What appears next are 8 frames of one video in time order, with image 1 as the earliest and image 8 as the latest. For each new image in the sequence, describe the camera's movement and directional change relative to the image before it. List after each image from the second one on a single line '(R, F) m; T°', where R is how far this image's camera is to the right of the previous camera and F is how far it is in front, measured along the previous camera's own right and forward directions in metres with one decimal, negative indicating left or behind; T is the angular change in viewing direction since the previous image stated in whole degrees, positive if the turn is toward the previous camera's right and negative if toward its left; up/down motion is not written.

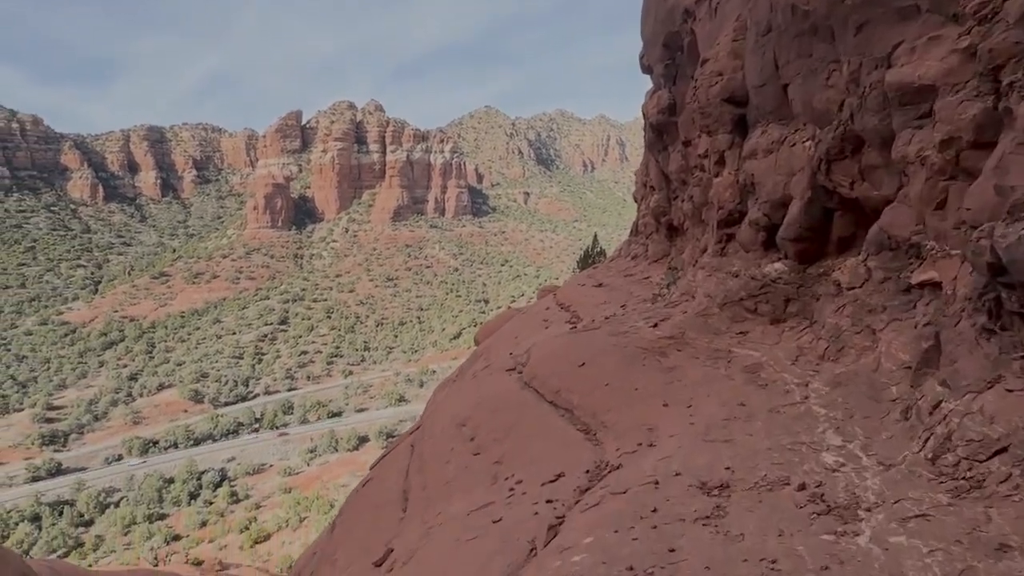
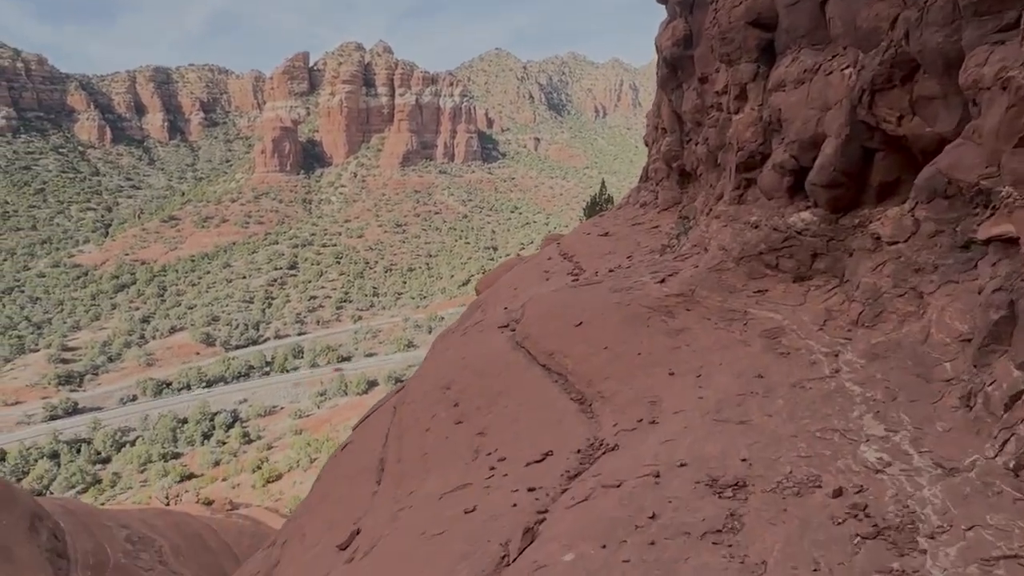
(+0.2, +0.9) m; -1°
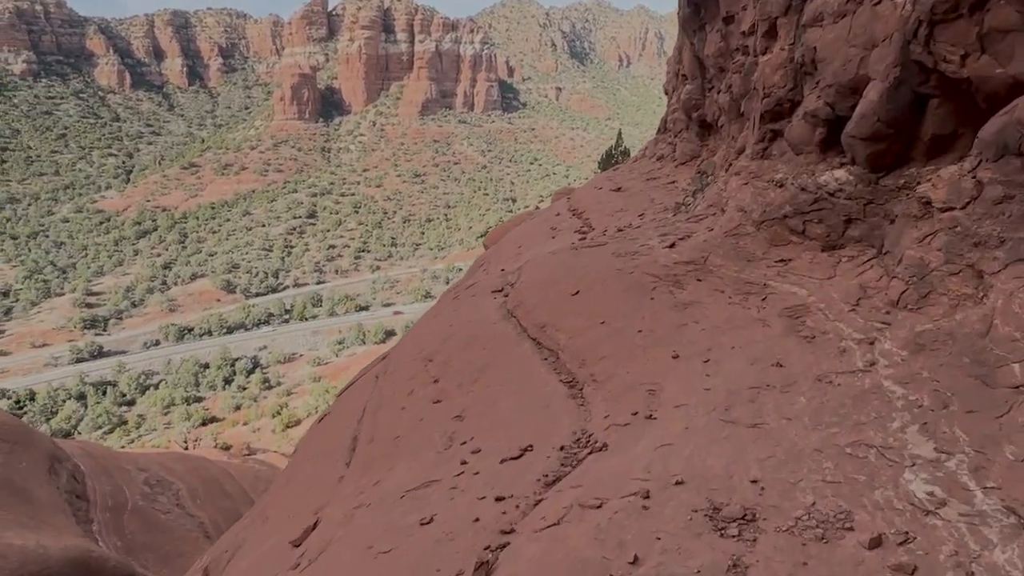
(+0.3, +0.9) m; -1°
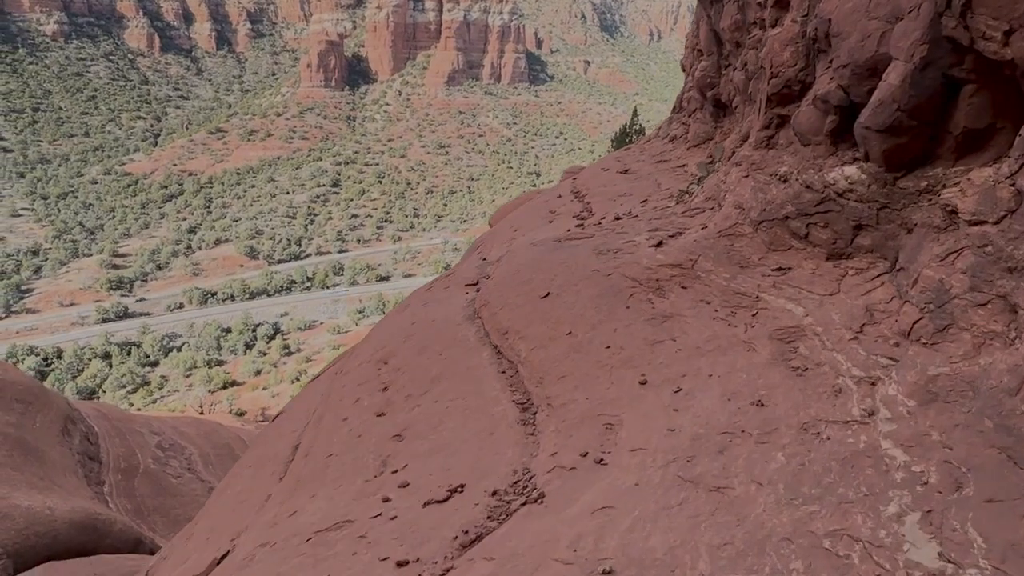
(+0.5, +0.8) m; -2°
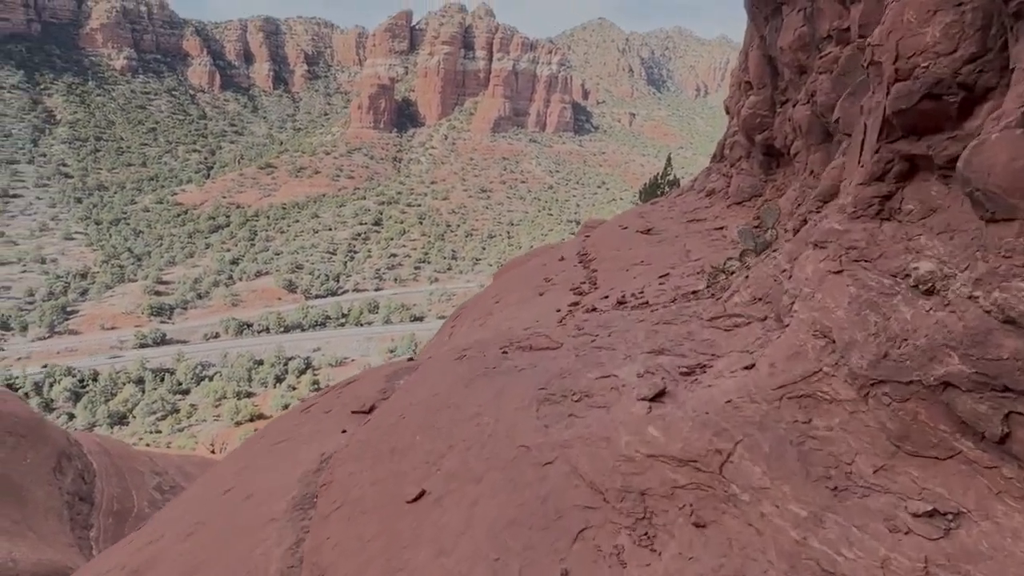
(+0.8, +3.1) m; -3°
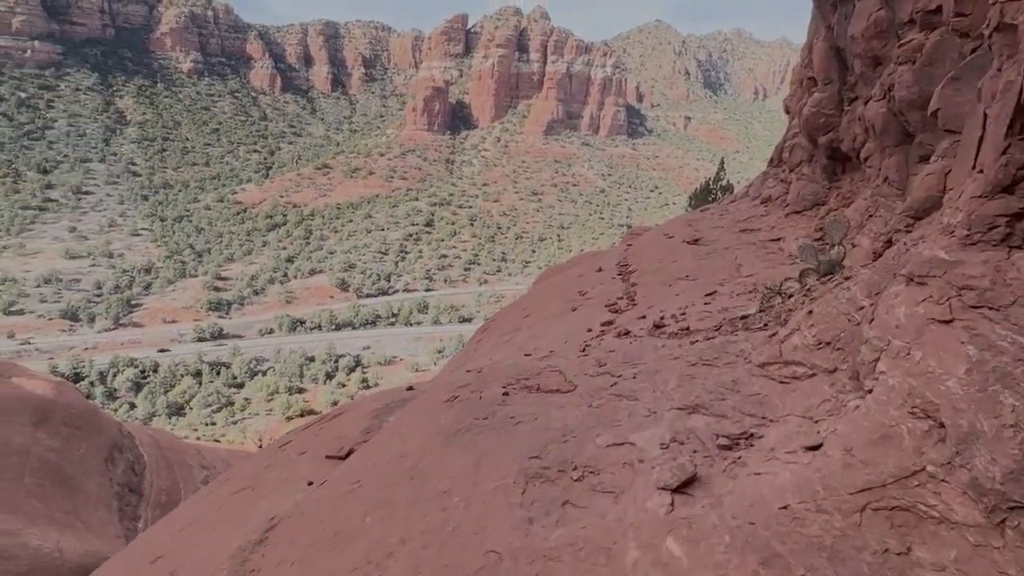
(+0.2, +0.8) m; -4°
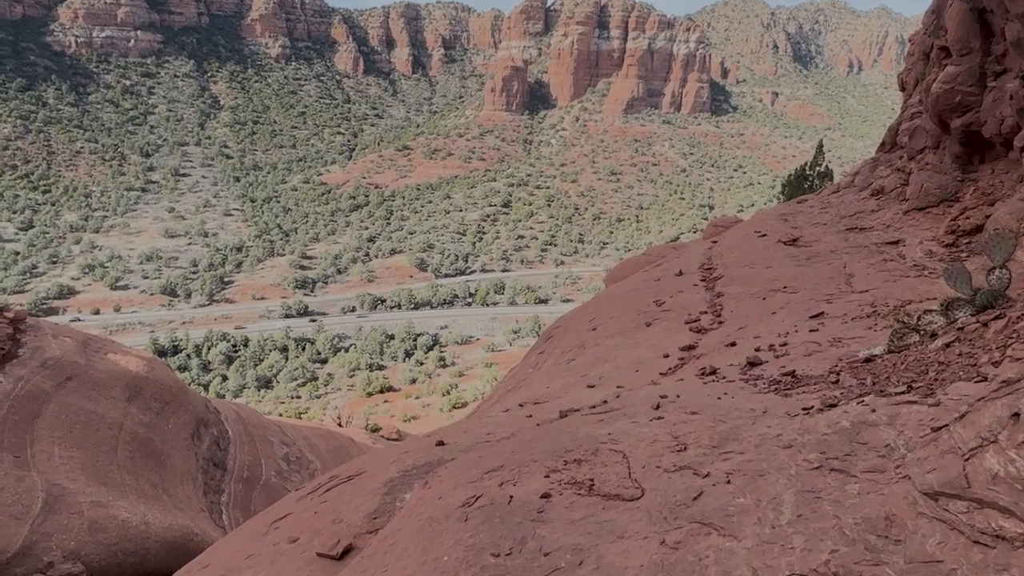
(+0.1, +1.1) m; -6°
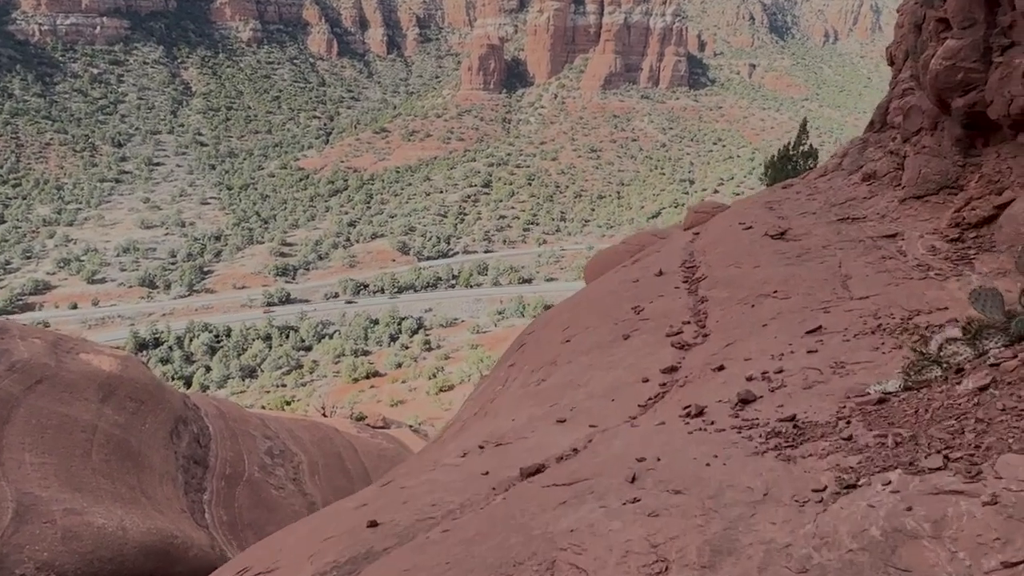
(+0.2, +0.8) m; +1°
